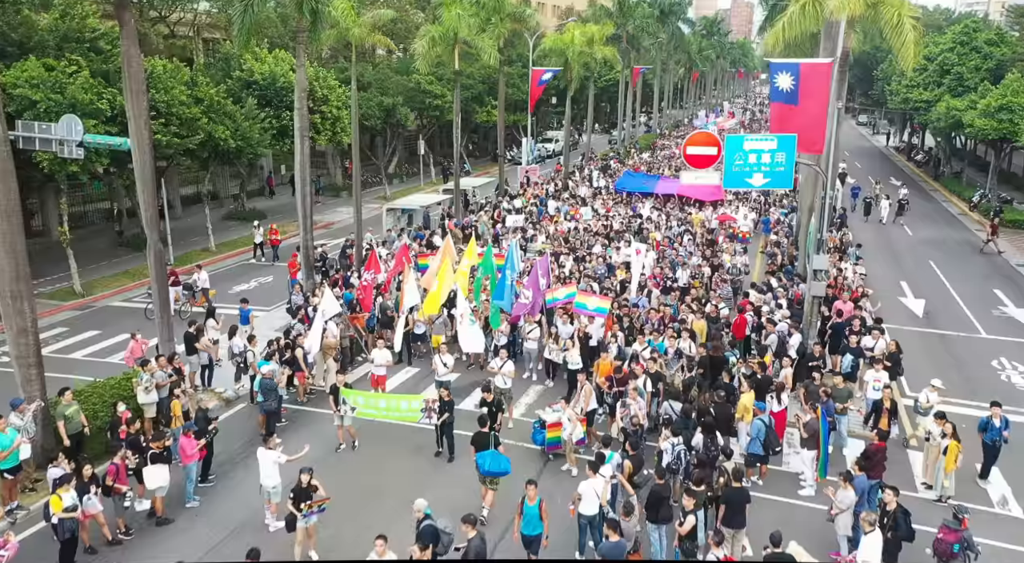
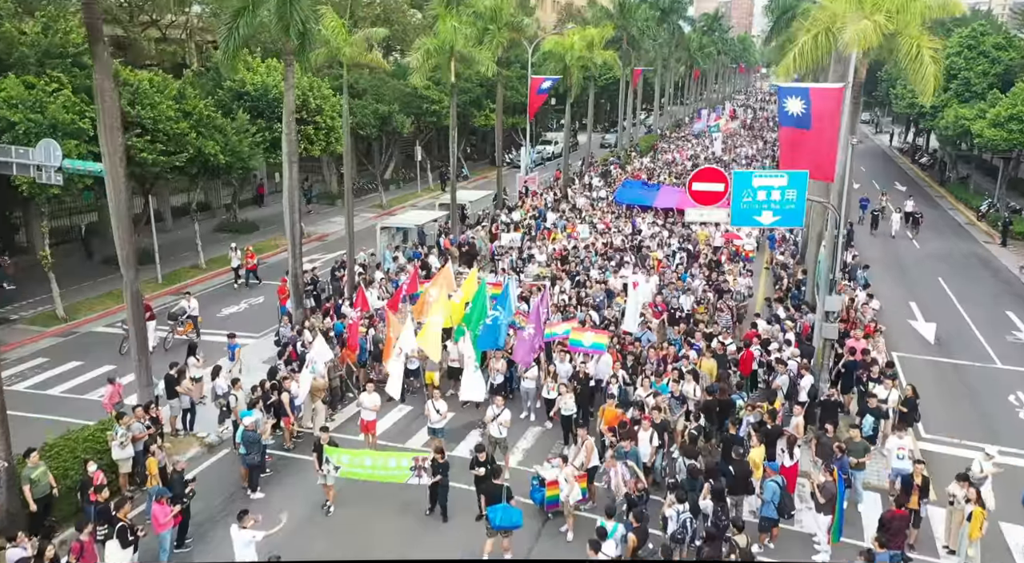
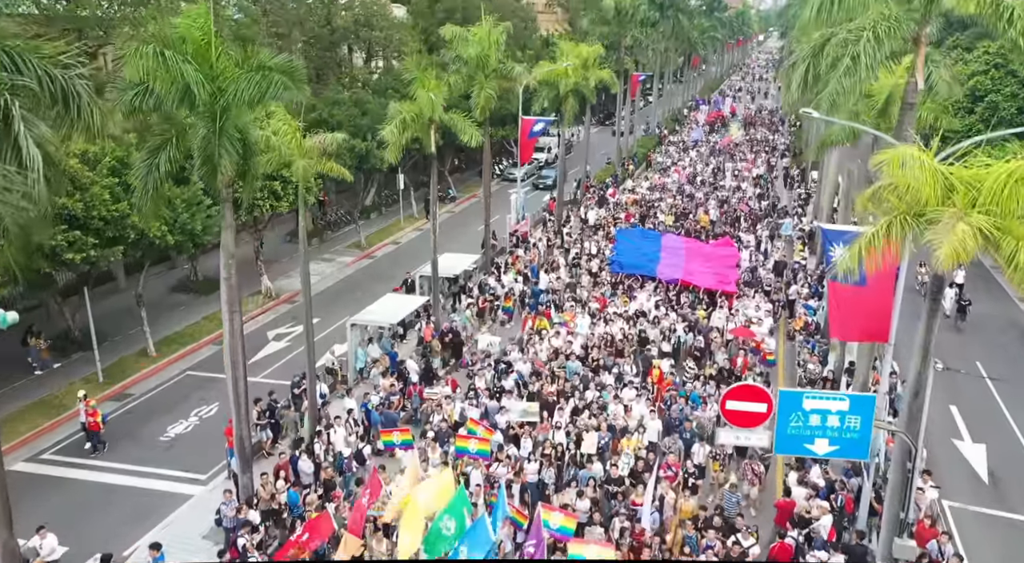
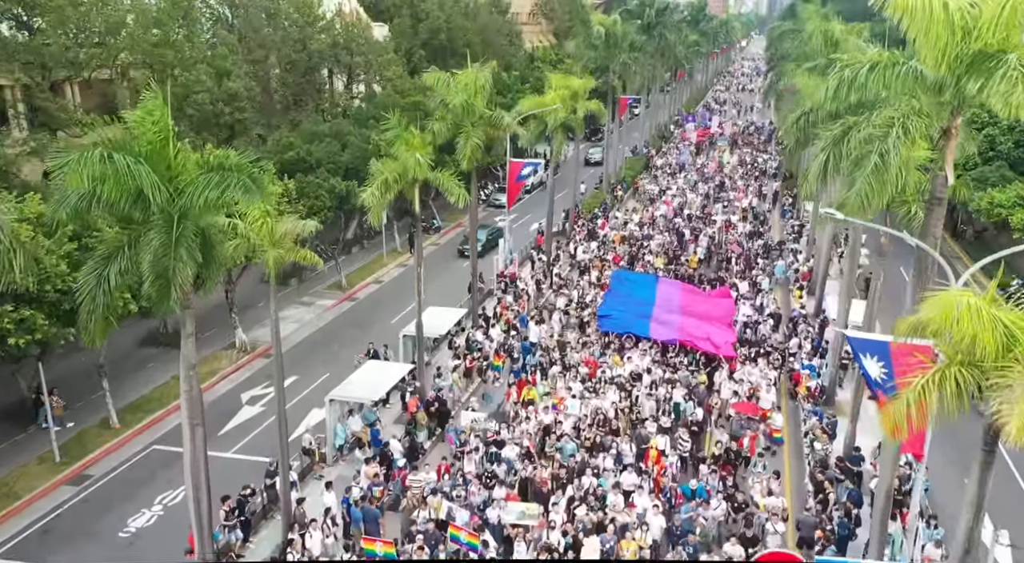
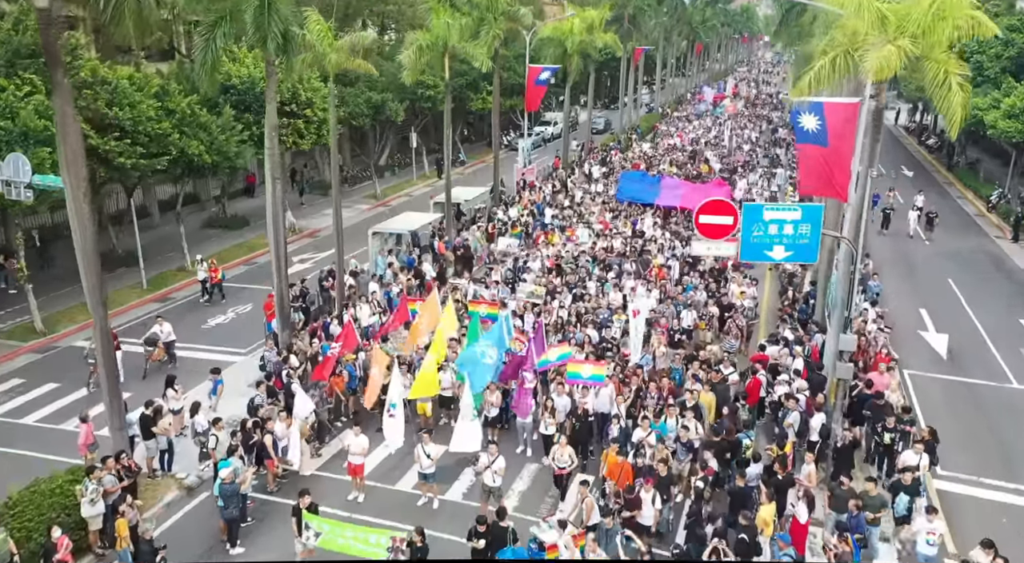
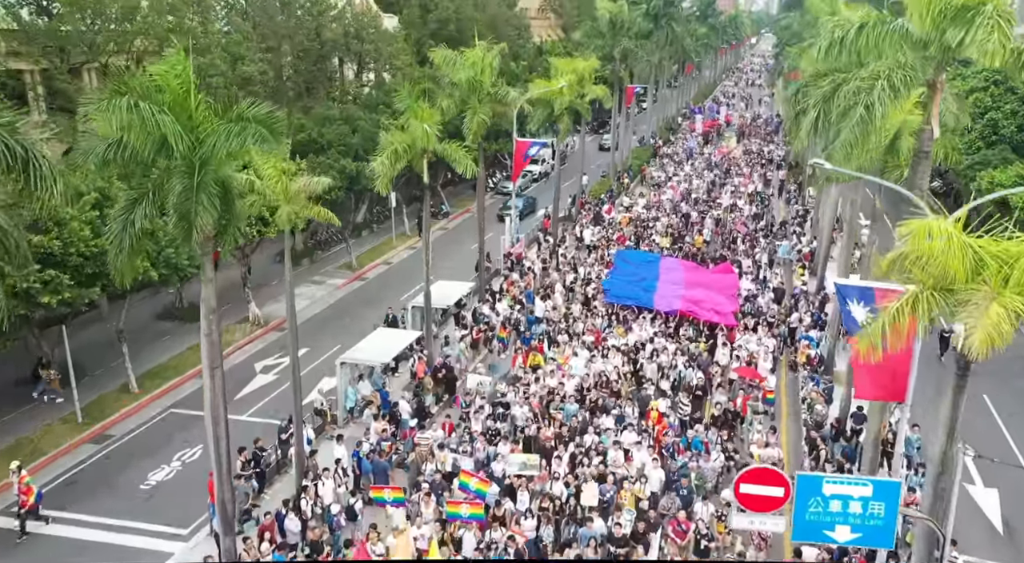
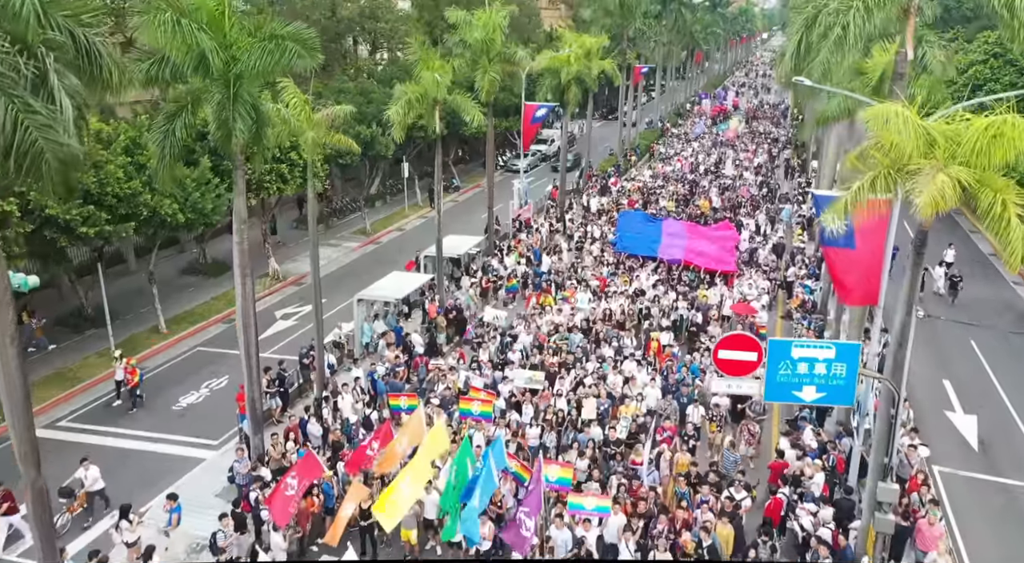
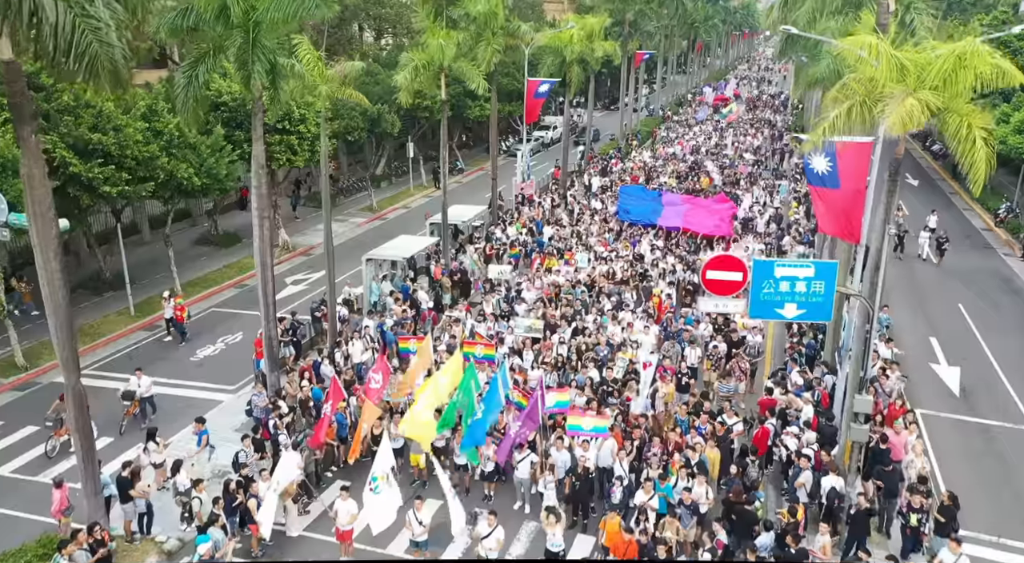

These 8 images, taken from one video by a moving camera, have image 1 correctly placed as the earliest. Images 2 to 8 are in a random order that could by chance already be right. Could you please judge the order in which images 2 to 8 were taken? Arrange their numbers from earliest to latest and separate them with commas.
2, 5, 8, 7, 3, 6, 4
